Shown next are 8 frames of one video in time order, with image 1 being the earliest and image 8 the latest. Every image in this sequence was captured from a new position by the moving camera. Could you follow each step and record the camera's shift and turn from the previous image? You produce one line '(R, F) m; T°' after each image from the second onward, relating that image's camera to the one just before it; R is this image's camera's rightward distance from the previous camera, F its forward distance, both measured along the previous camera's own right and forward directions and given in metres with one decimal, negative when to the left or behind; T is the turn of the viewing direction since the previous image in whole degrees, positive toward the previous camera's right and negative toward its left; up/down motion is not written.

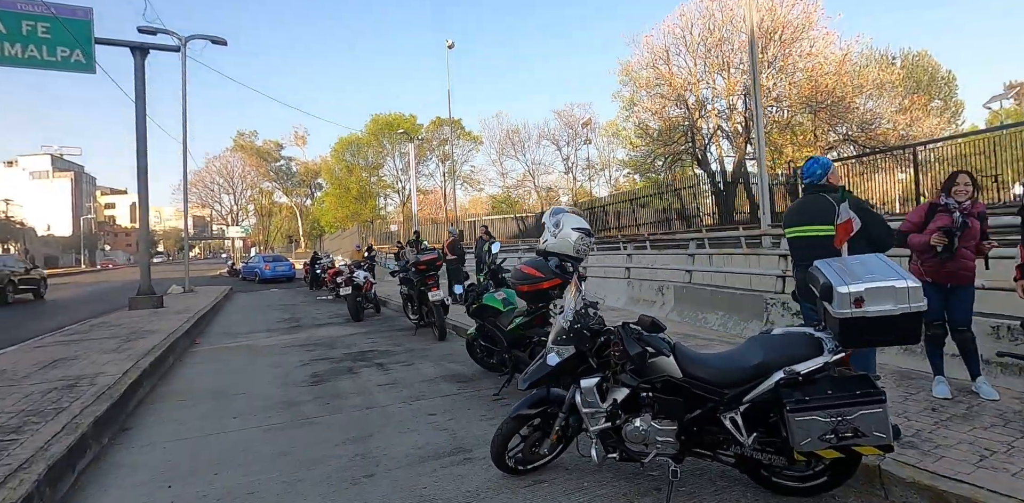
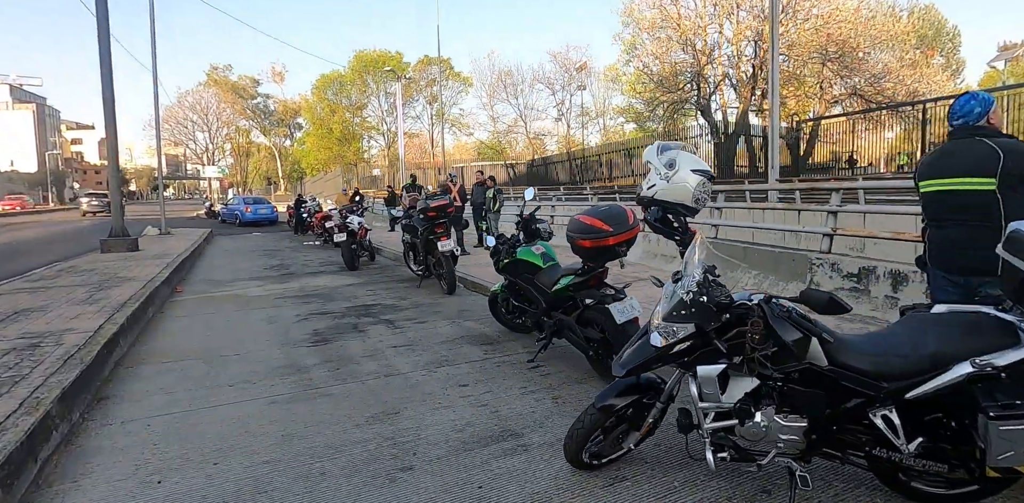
(-0.5, +0.8) m; +2°
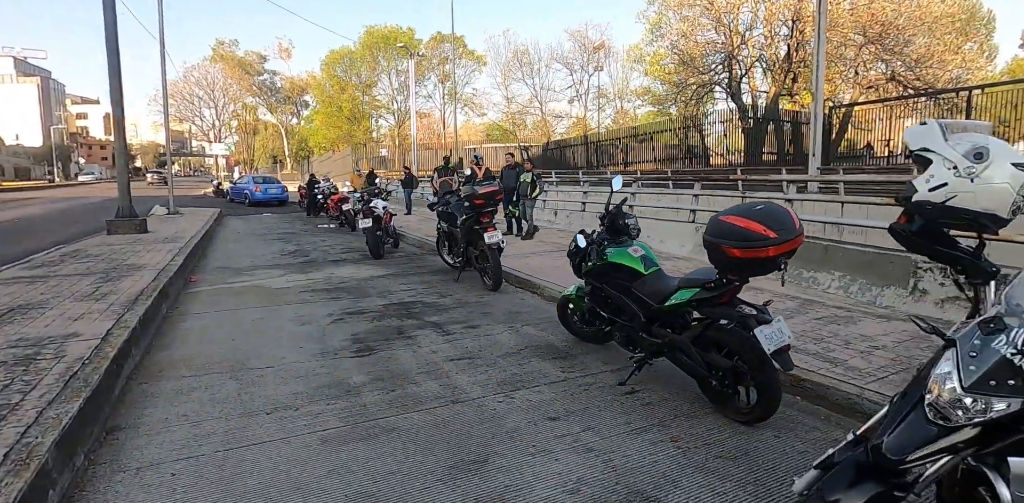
(-0.7, +0.8) m; 0°
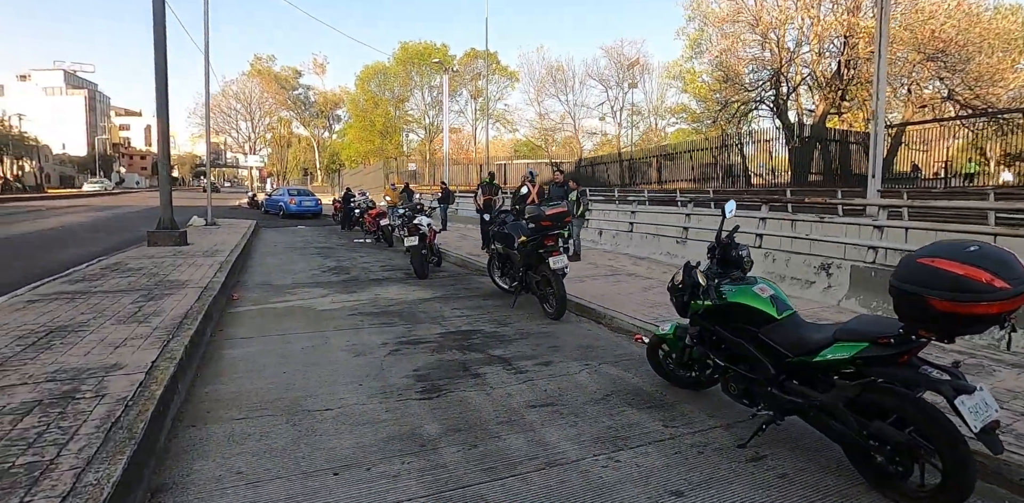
(-0.5, +0.5) m; -2°
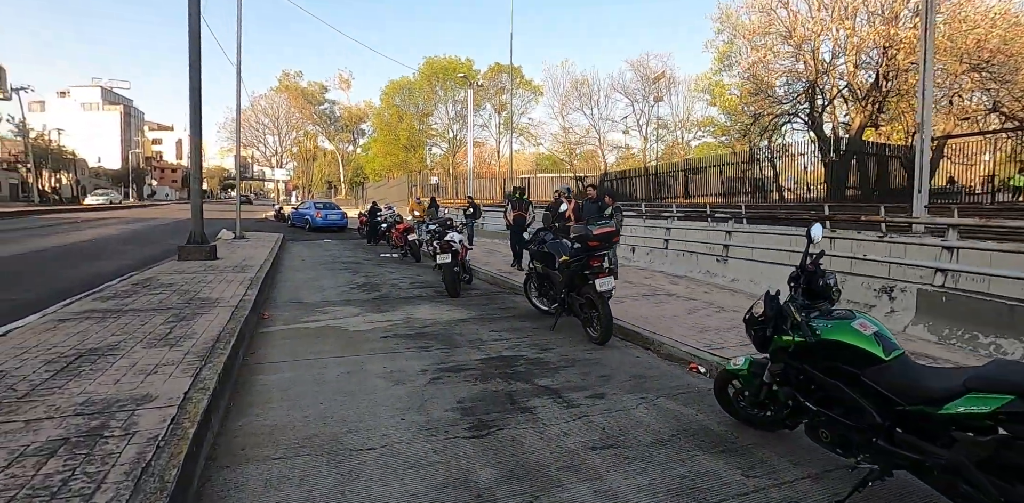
(-0.3, +0.3) m; -2°
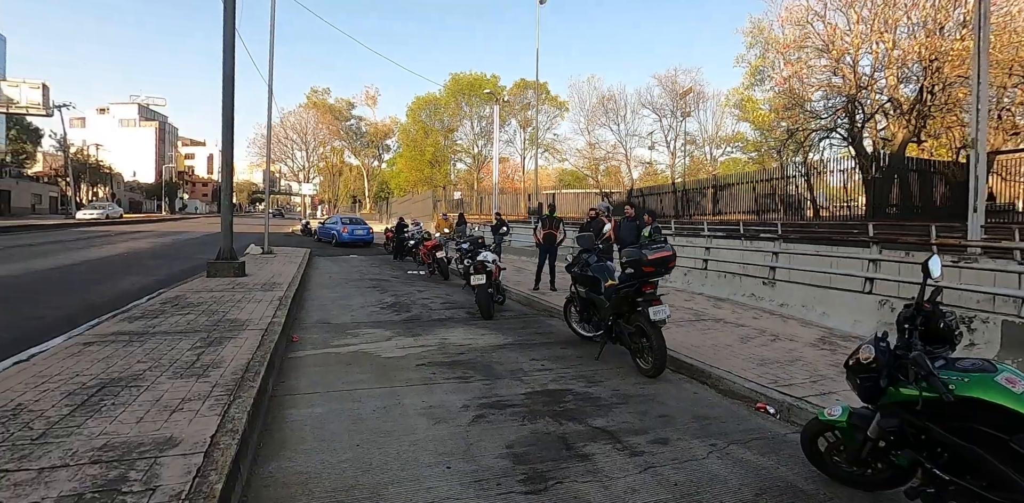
(-0.3, +0.4) m; -2°
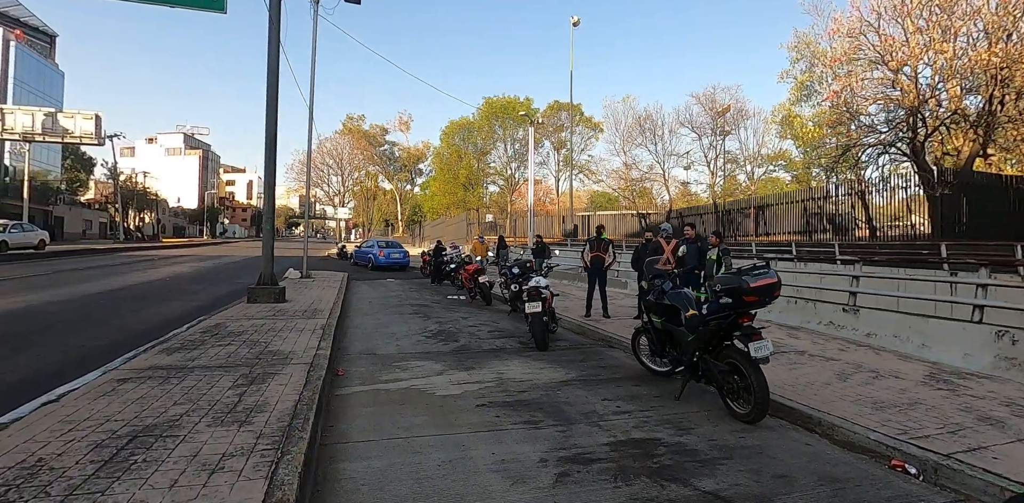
(-0.4, +0.6) m; -3°
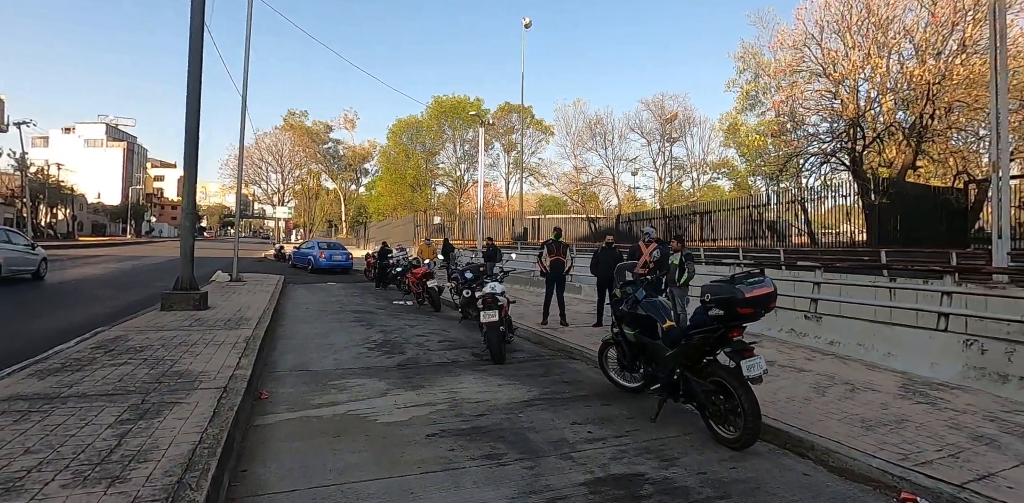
(-0.1, +0.8) m; +6°
